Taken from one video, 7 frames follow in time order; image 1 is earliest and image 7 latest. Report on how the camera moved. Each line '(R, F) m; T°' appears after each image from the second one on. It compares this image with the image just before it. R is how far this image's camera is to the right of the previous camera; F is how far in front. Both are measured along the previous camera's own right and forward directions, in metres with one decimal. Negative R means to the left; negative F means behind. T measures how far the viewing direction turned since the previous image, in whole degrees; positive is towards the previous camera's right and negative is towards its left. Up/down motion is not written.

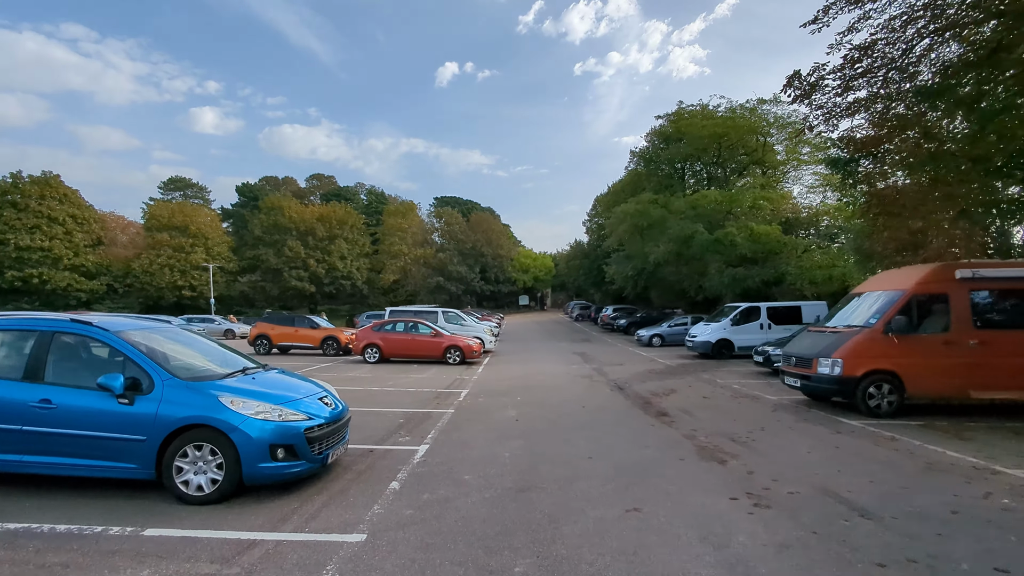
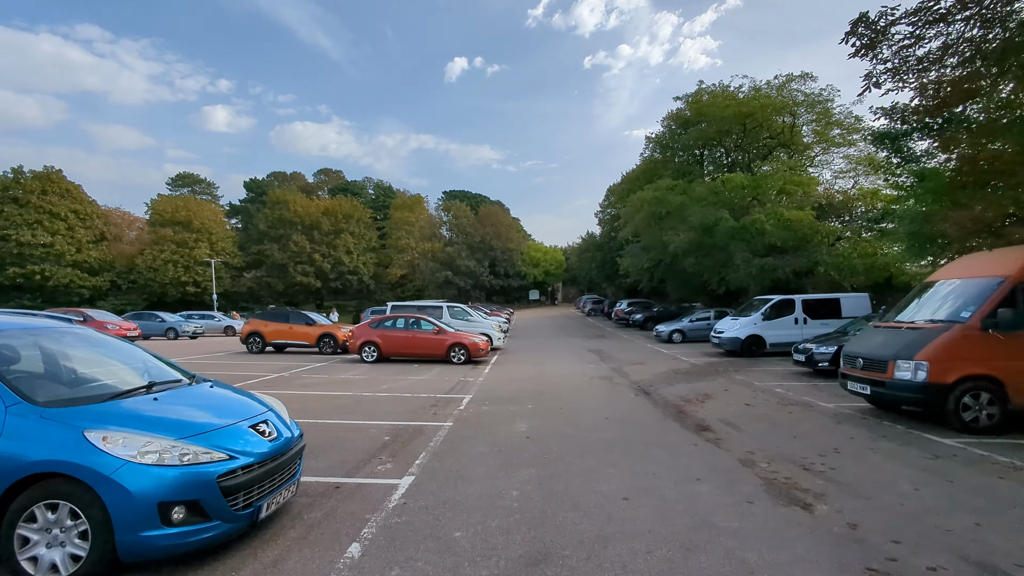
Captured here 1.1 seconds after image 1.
(0.0, +1.5) m; -1°
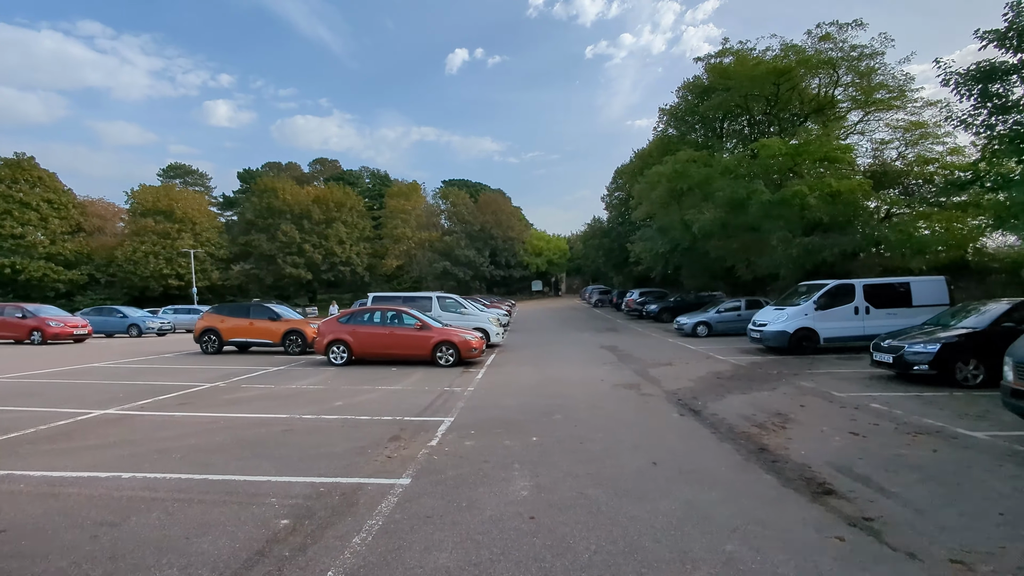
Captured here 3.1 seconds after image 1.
(+0.1, +3.0) m; 0°
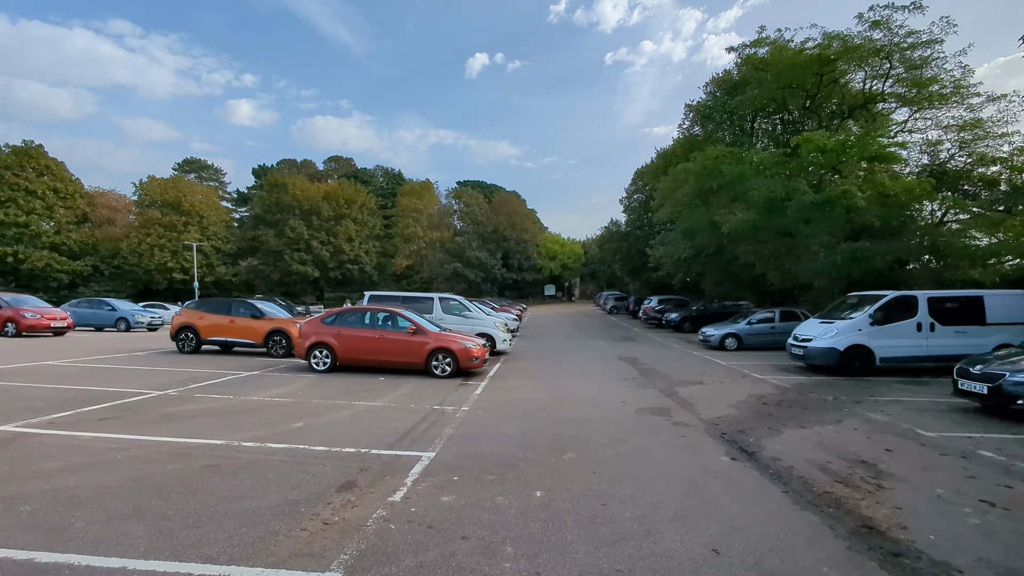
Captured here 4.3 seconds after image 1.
(+0.1, +1.7) m; -1°
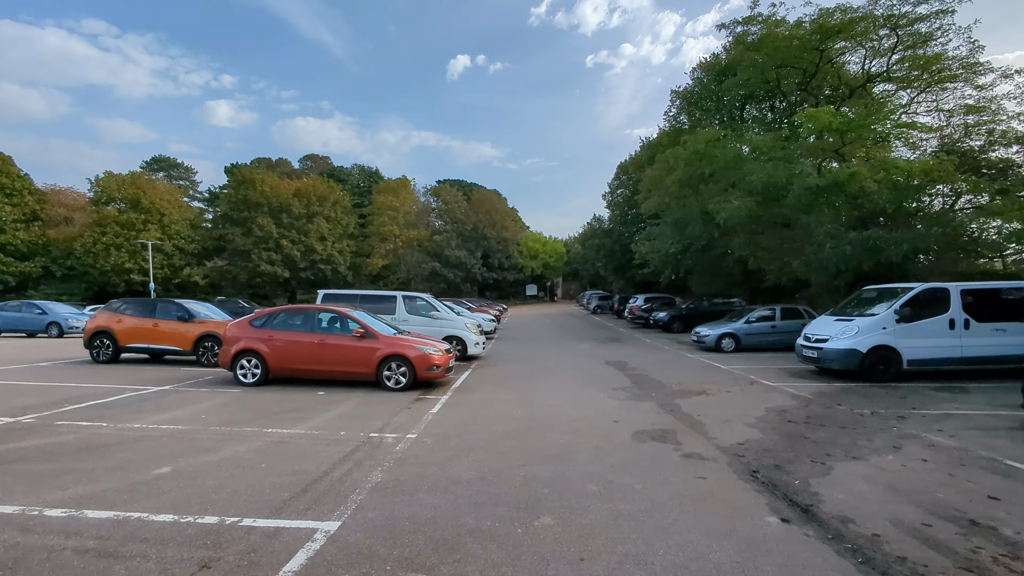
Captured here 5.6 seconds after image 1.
(+0.3, +1.9) m; +2°
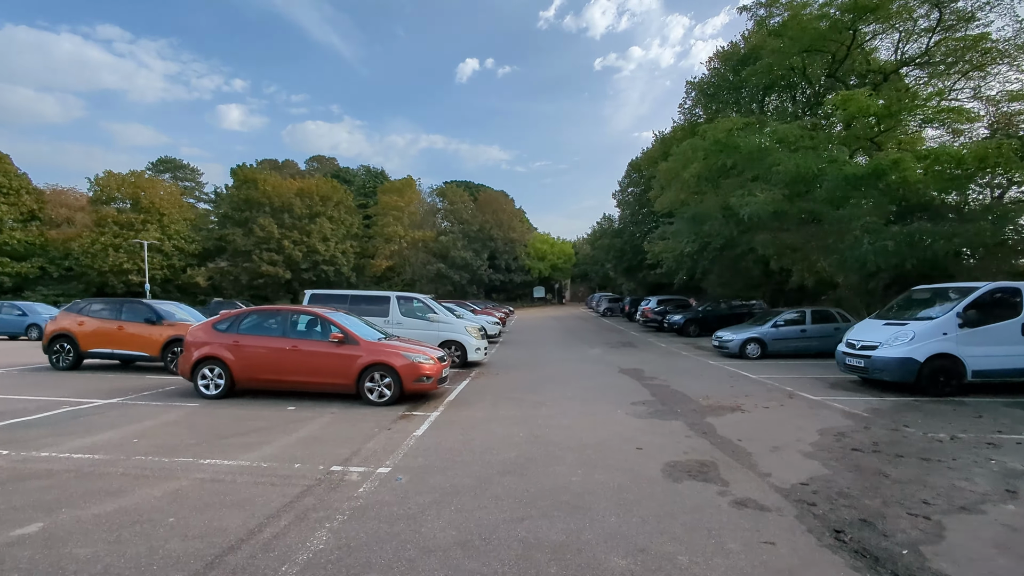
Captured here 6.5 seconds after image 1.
(+0.1, +1.4) m; -1°
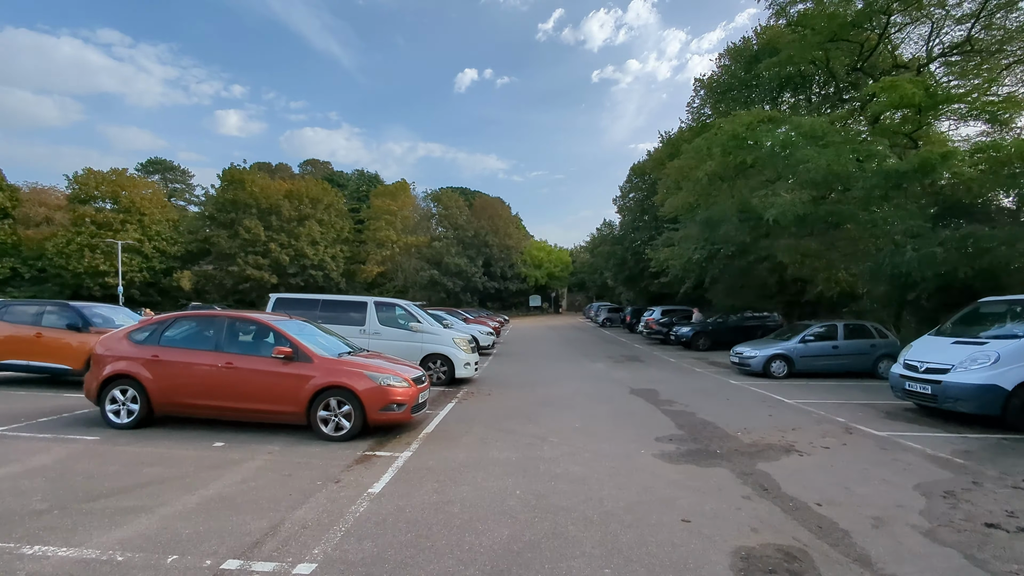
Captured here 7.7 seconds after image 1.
(0.0, +1.8) m; 0°
